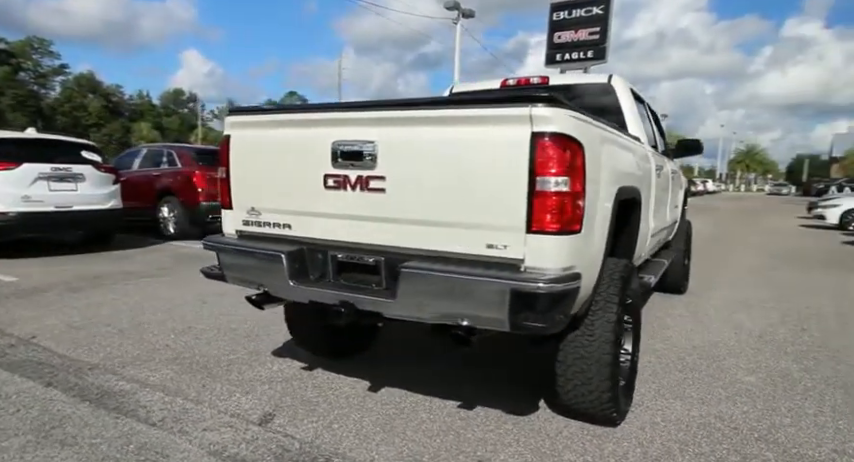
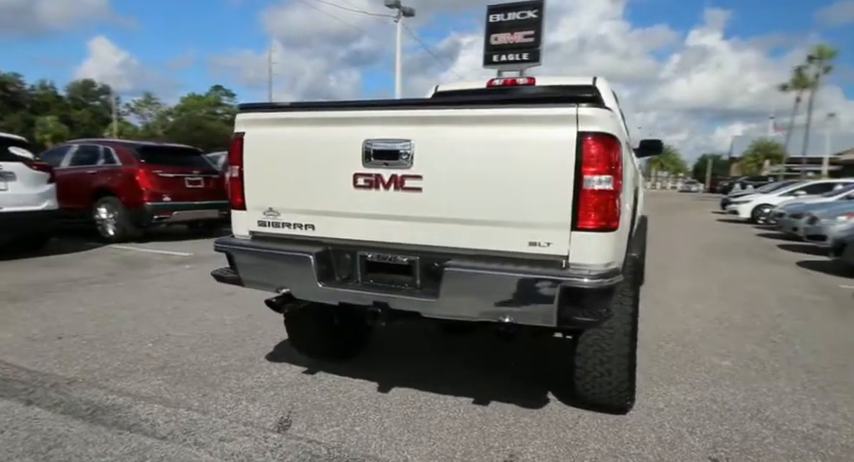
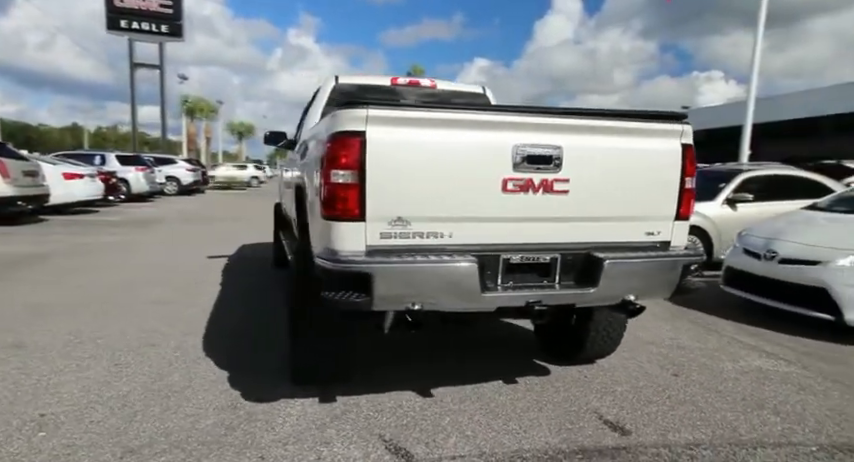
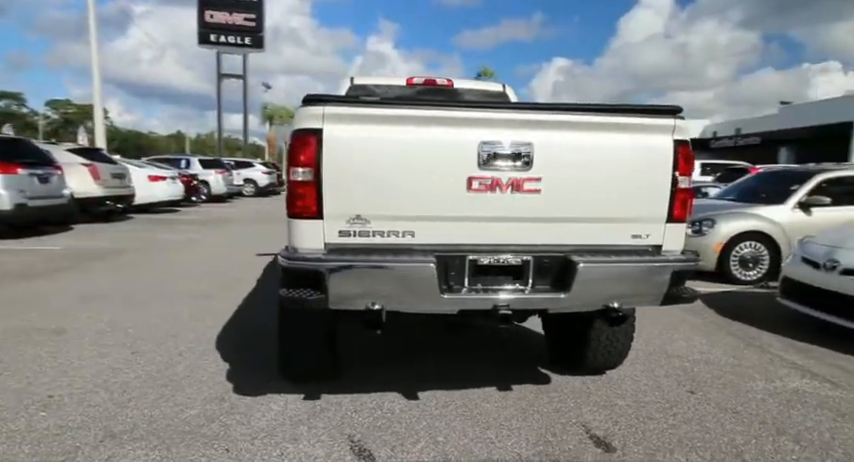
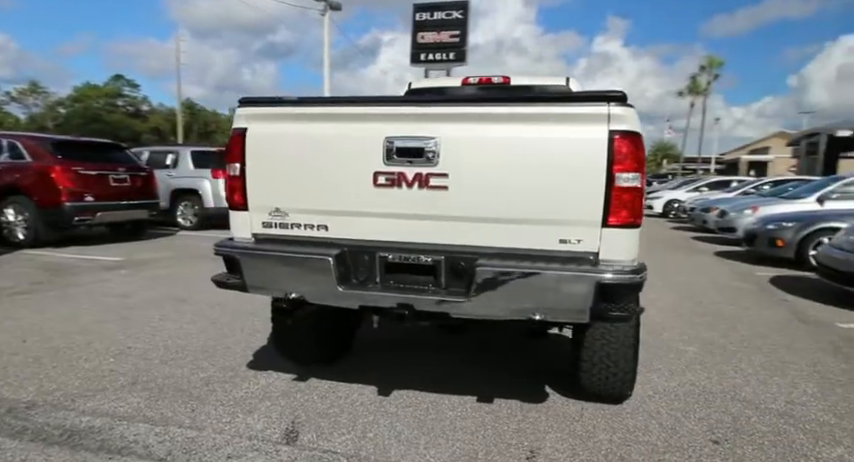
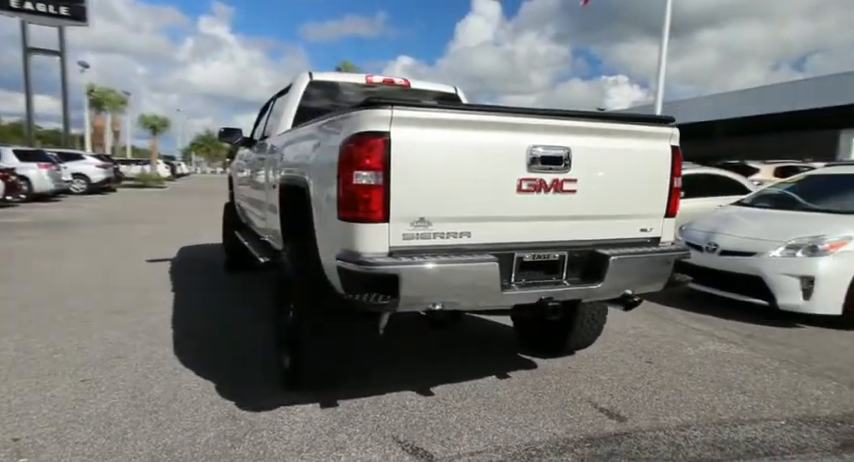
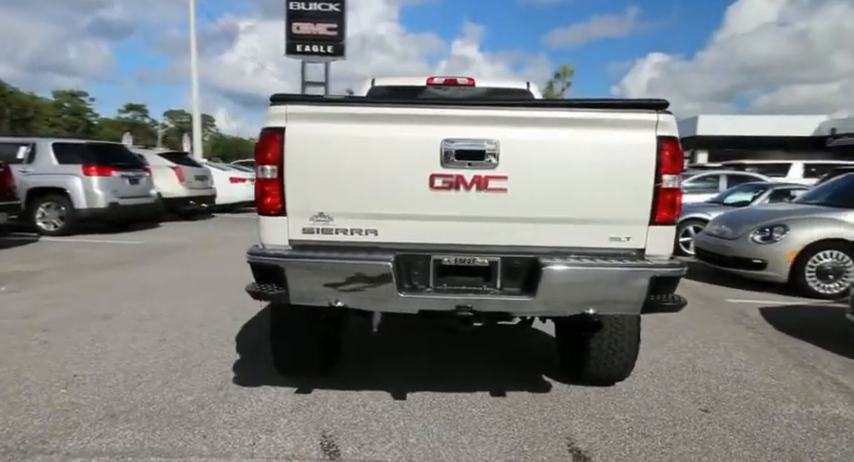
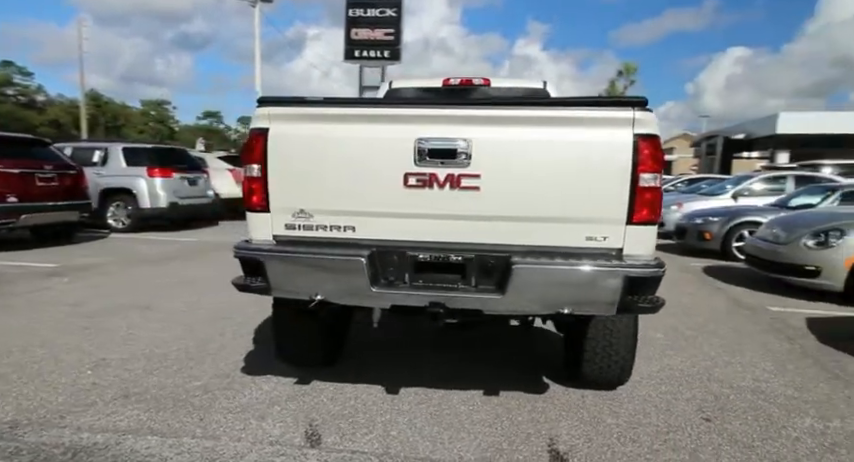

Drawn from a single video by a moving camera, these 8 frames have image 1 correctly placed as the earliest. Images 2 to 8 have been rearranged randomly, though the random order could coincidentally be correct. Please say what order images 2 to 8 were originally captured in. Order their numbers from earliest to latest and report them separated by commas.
2, 5, 8, 7, 4, 3, 6
